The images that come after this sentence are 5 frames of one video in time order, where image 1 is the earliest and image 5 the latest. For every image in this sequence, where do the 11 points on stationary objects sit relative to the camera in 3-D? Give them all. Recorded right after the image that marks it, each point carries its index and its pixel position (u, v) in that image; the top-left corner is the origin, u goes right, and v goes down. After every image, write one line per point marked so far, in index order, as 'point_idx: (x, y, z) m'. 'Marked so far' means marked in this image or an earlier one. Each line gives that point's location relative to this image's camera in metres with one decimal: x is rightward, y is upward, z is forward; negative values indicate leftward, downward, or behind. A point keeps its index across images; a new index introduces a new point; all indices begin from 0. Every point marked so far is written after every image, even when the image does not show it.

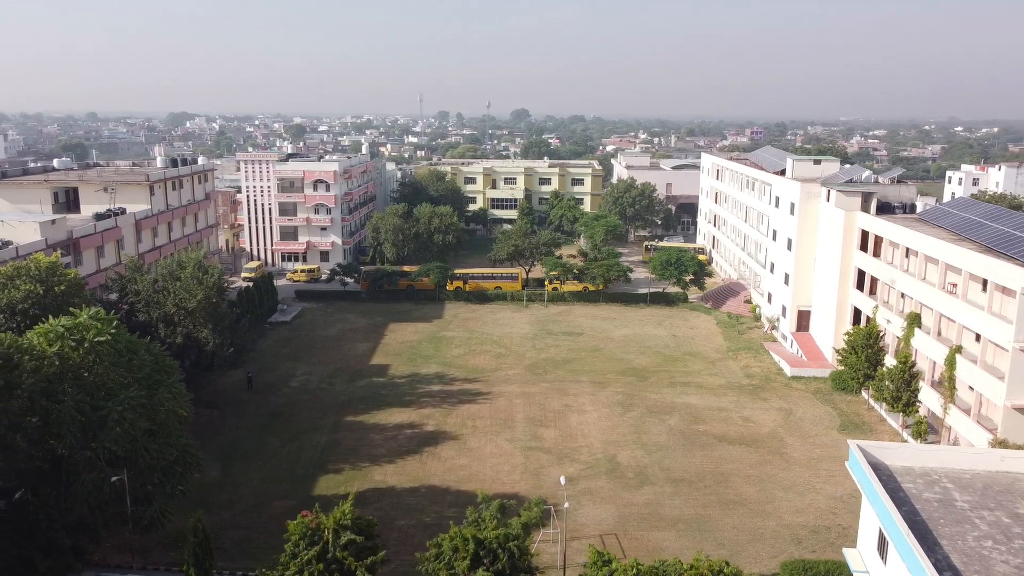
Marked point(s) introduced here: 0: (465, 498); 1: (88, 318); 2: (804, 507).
0: (-1.1, -5.1, +19.5) m
1: (-8.0, -0.6, +15.6) m
2: (+6.9, -5.2, +19.2) m
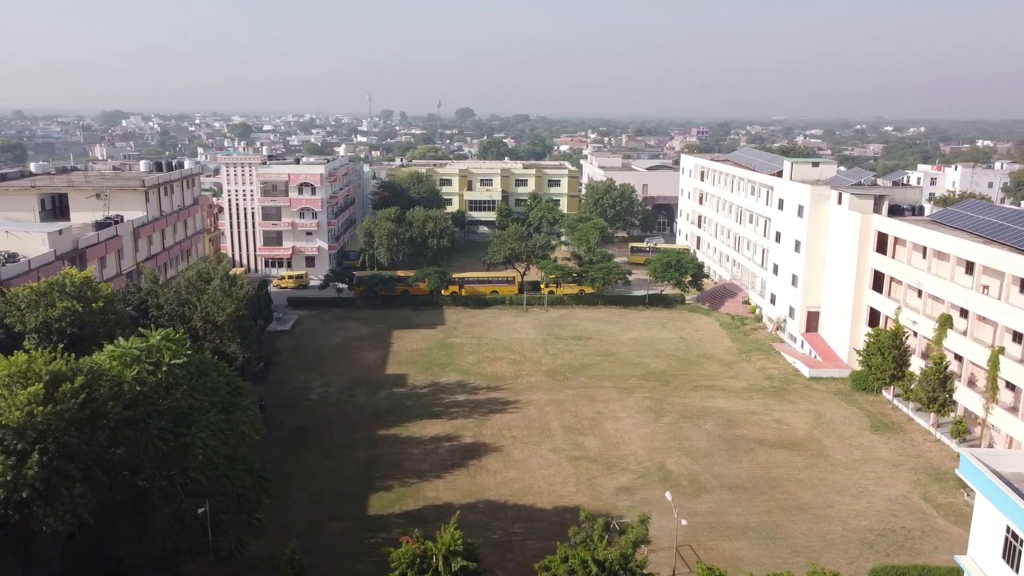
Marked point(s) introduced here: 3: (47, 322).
0: (+0.4, -5.3, +19.1) m
1: (-6.3, -0.9, +14.7) m
2: (+8.4, -5.3, +19.3) m
3: (-10.0, -0.8, +17.6) m
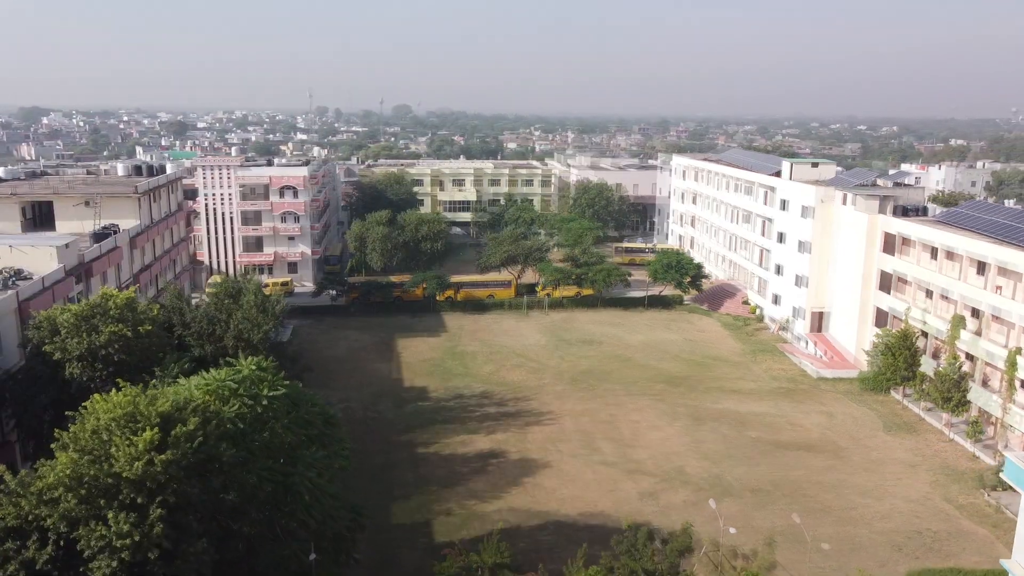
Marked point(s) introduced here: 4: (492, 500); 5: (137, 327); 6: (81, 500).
0: (+2.1, -5.6, +18.4) m
1: (-4.3, -1.3, +13.4) m
2: (+10.1, -5.4, +19.3) m
3: (-8.3, -1.2, +16.0) m
4: (-0.4, -5.2, +19.9) m
5: (-7.8, -0.8, +16.8) m
6: (-5.4, -2.7, +10.1) m
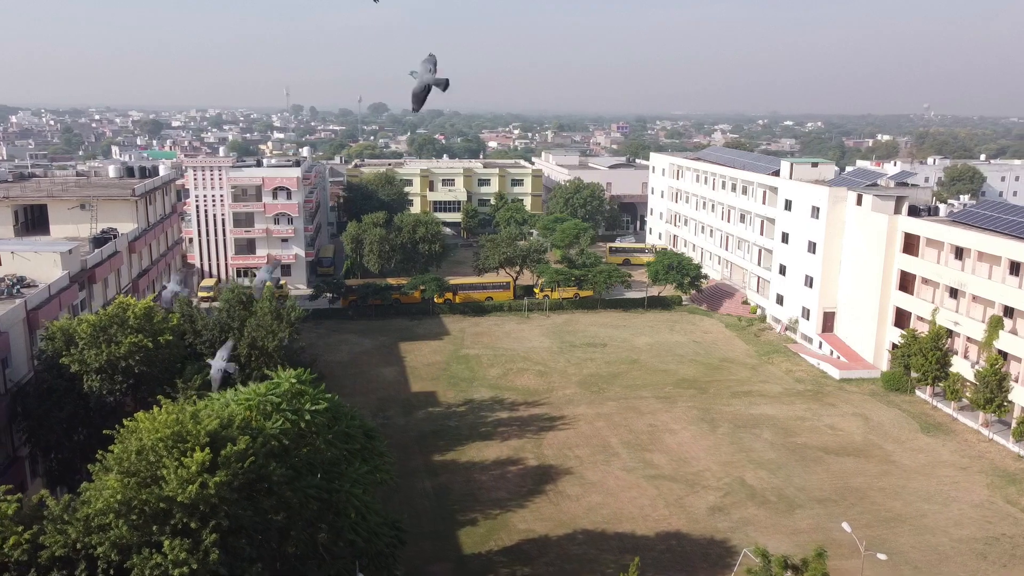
0: (+2.7, -5.7, +18.1) m
1: (-3.5, -1.5, +12.9) m
2: (+10.6, -5.5, +19.3) m
3: (-7.6, -1.4, +15.4) m
4: (+0.2, -5.3, +19.5) m
5: (-7.1, -1.0, +16.2) m
6: (-4.5, -2.8, +9.6) m
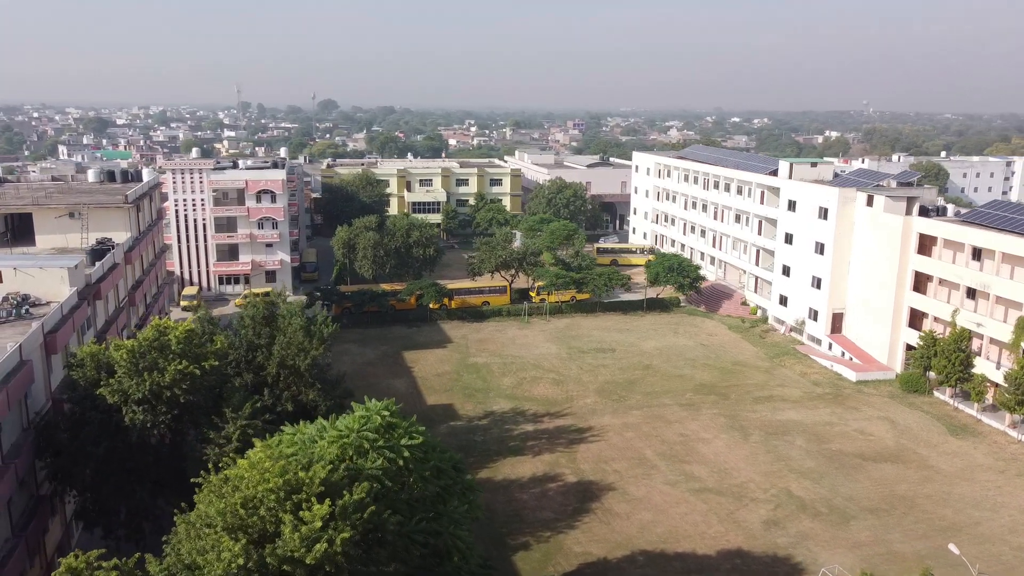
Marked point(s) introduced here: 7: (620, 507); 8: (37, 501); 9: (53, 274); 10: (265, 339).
0: (+3.9, -5.9, +17.4) m
1: (-2.0, -1.8, +11.9) m
2: (+11.8, -5.6, +19.1) m
3: (-6.2, -1.8, +14.1) m
4: (+1.3, -5.6, +18.7) m
5: (-5.8, -1.4, +14.9) m
6: (-2.7, -3.2, +8.5) m
7: (+2.6, -5.3, +19.8) m
8: (-8.1, -3.6, +13.8) m
9: (-10.4, +0.3, +18.4) m
10: (-5.8, -1.1, +19.0) m
